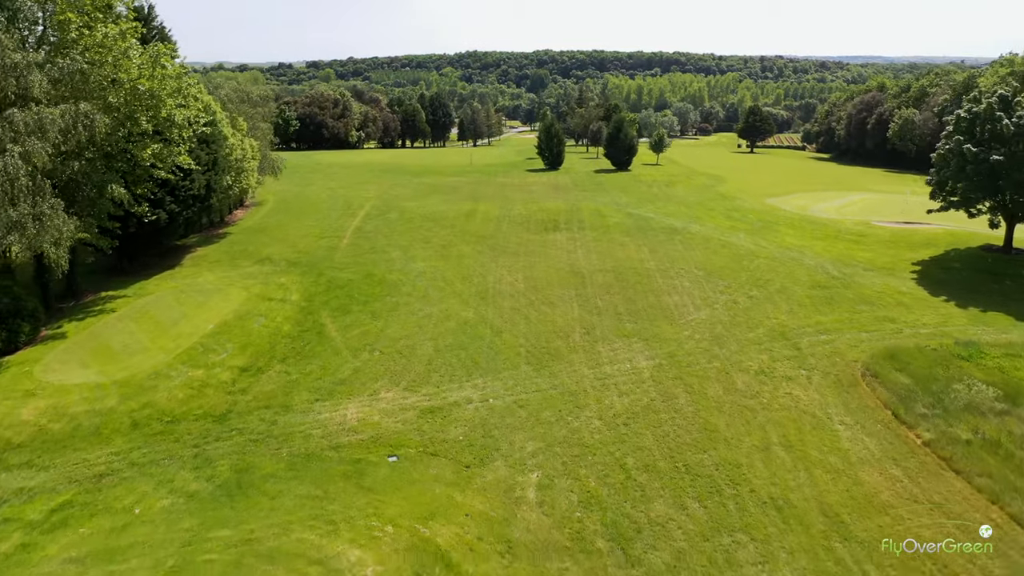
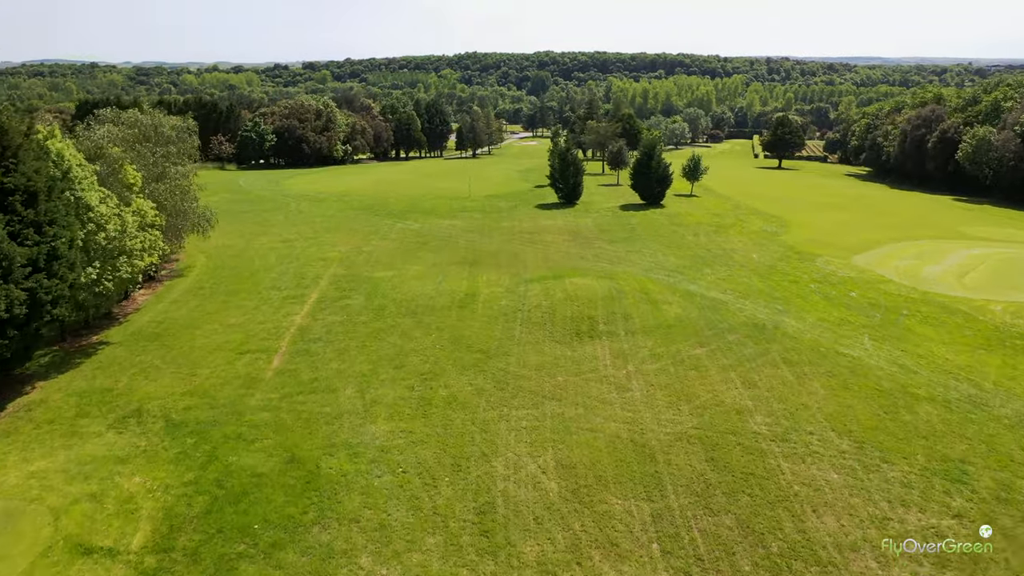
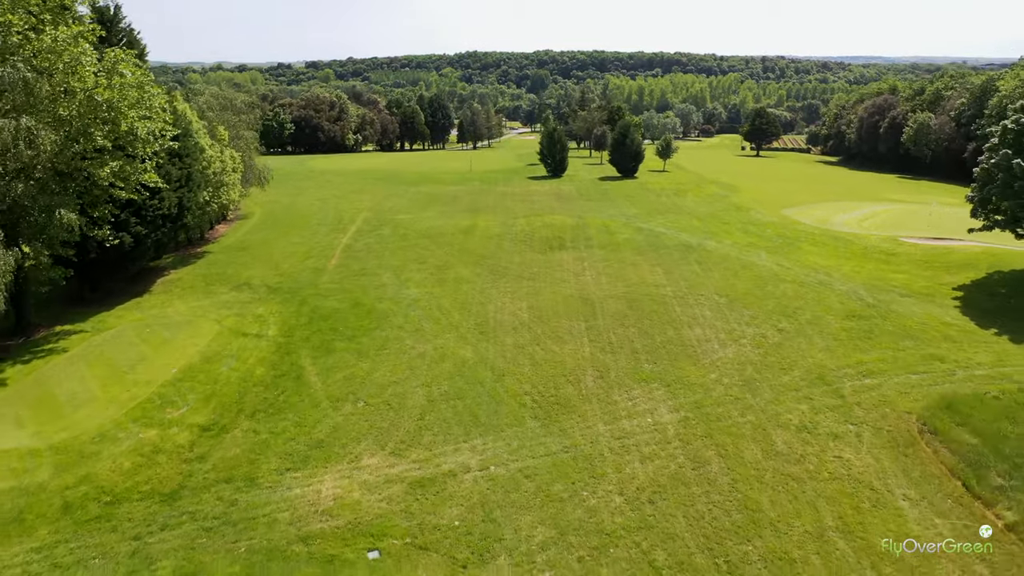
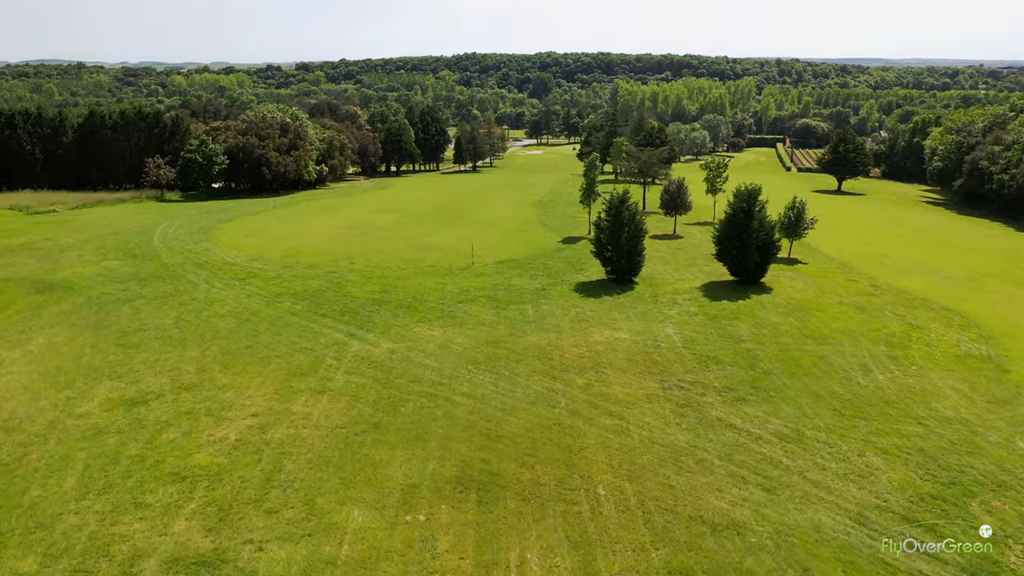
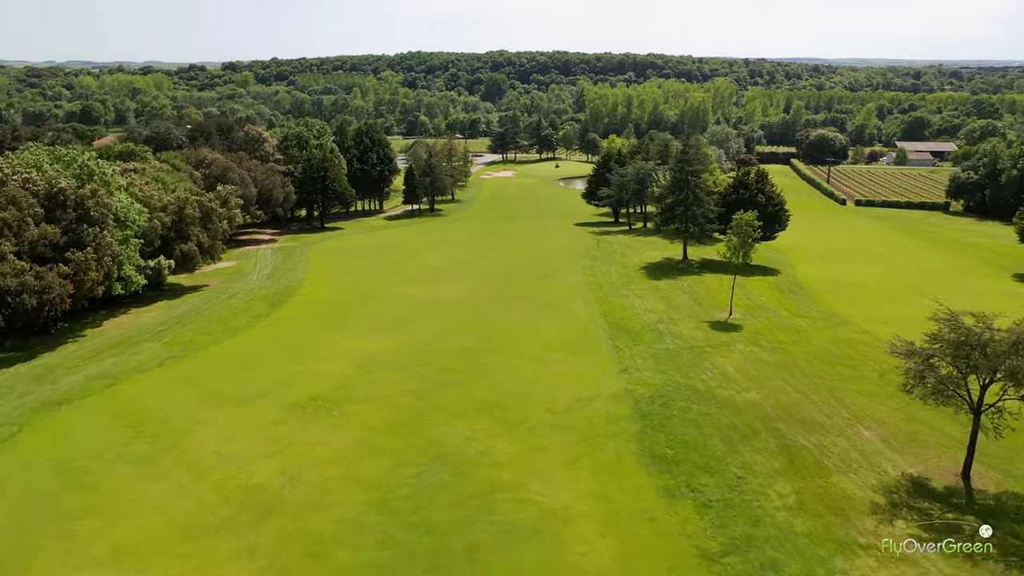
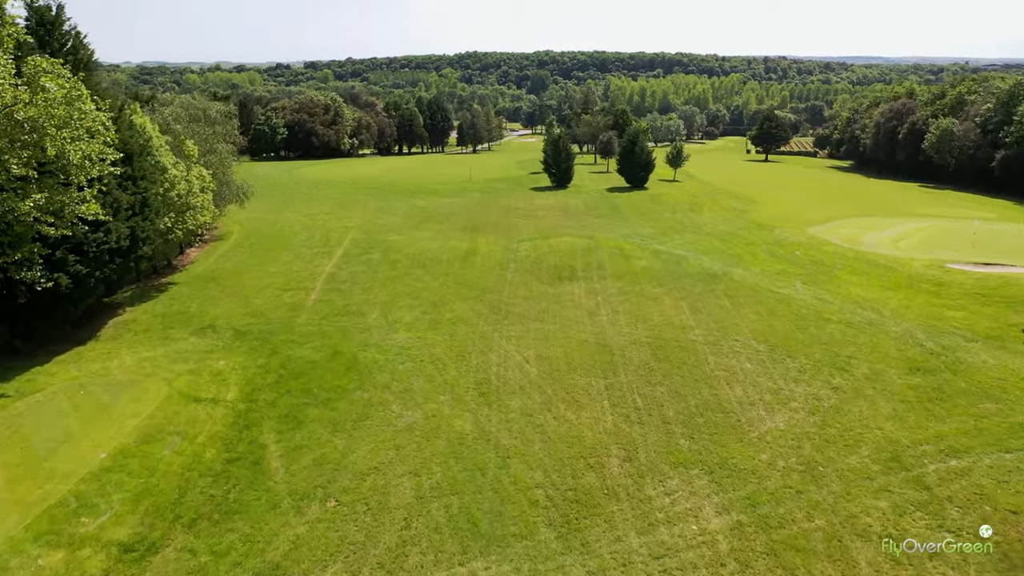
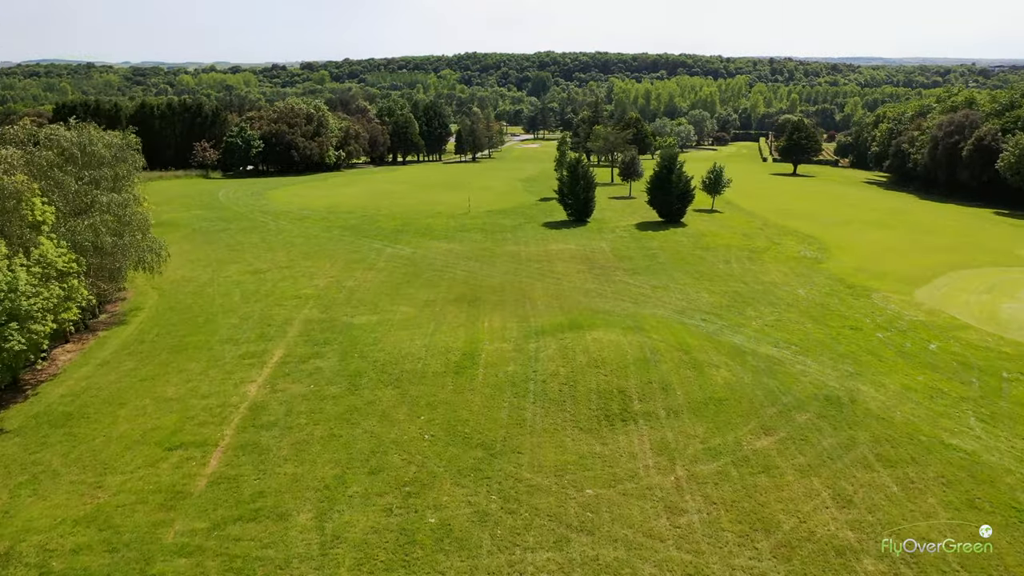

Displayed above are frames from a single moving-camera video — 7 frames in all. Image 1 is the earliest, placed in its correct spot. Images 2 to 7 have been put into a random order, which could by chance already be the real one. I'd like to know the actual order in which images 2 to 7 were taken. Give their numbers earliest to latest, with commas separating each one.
3, 6, 2, 7, 4, 5
